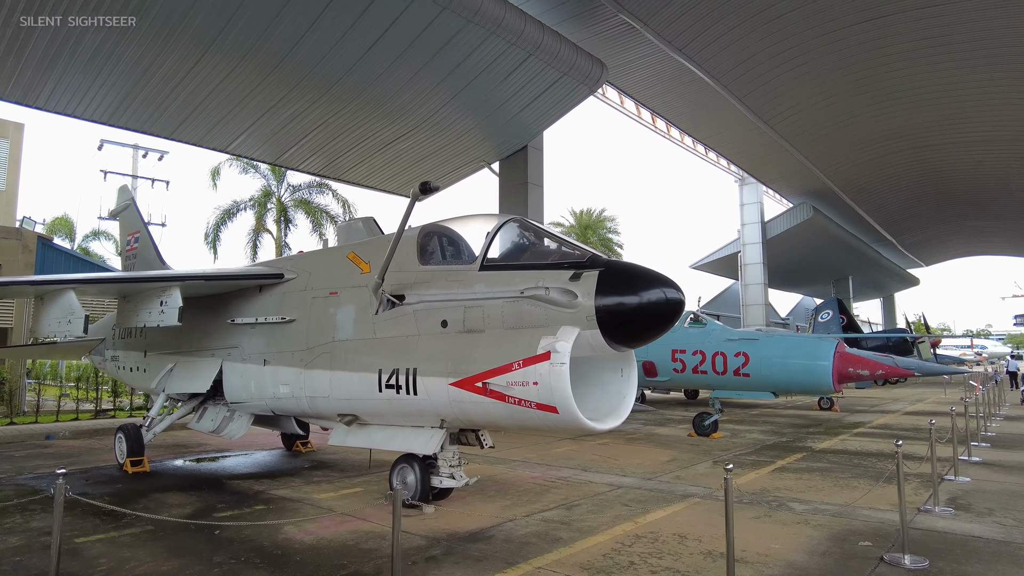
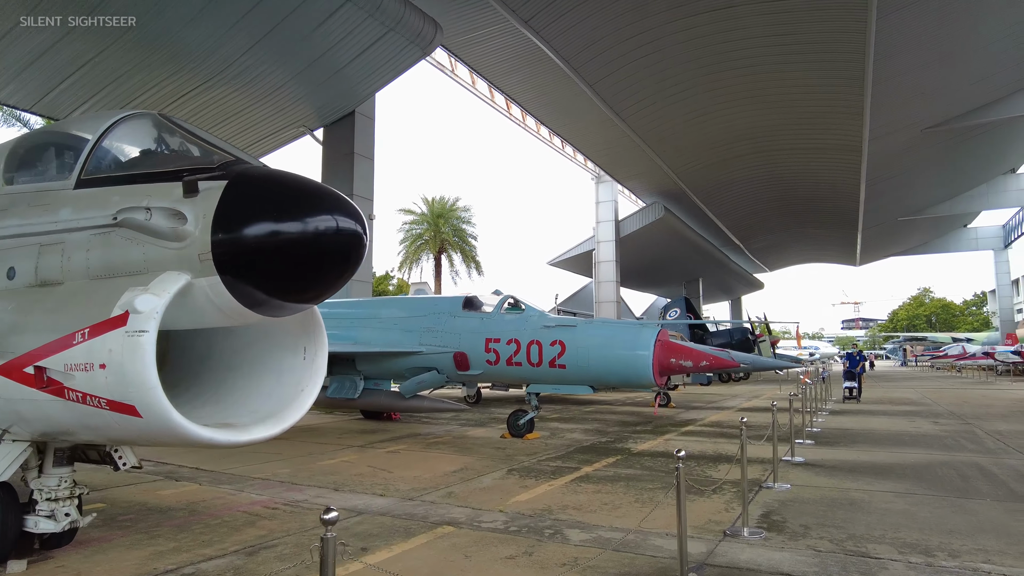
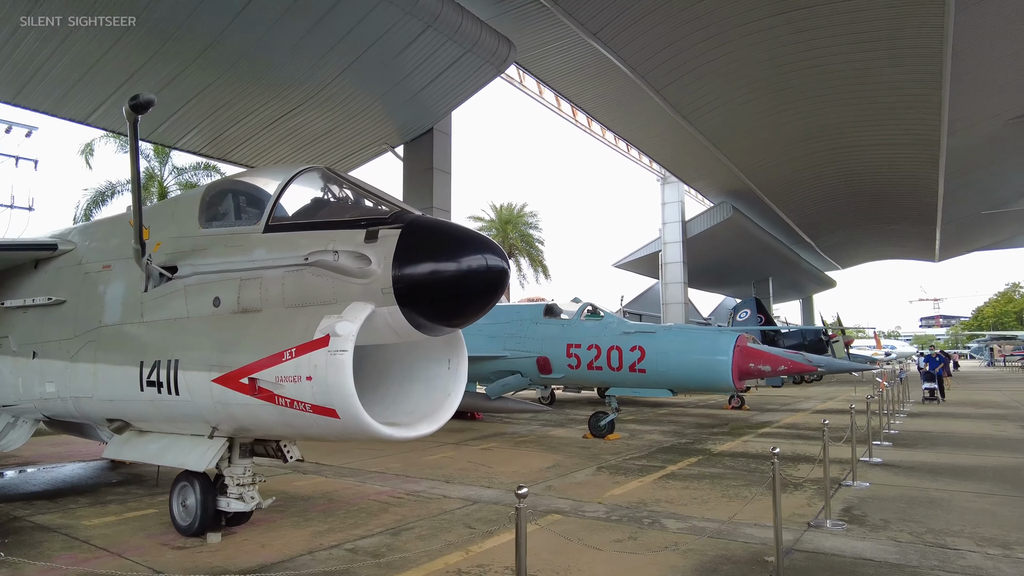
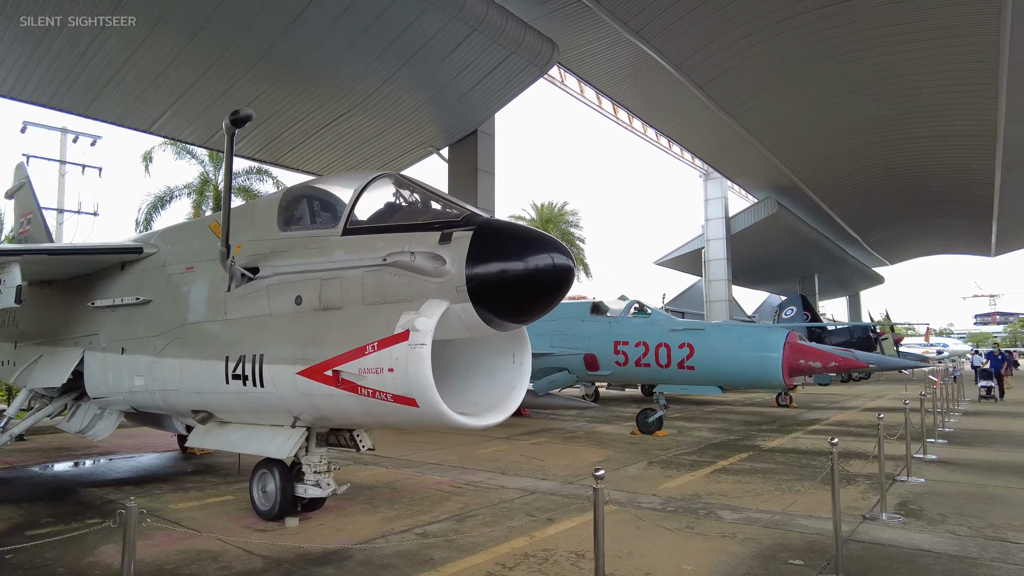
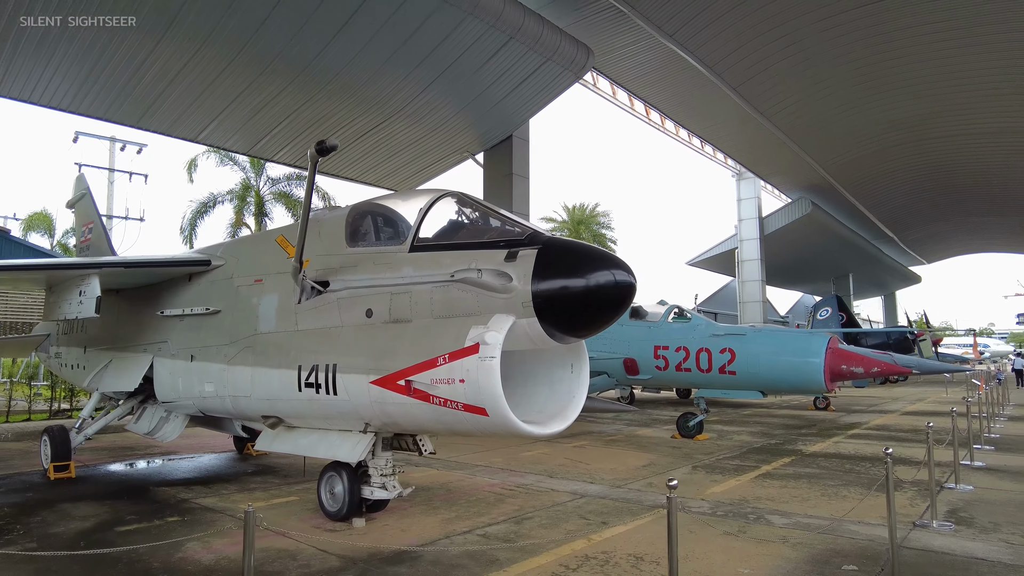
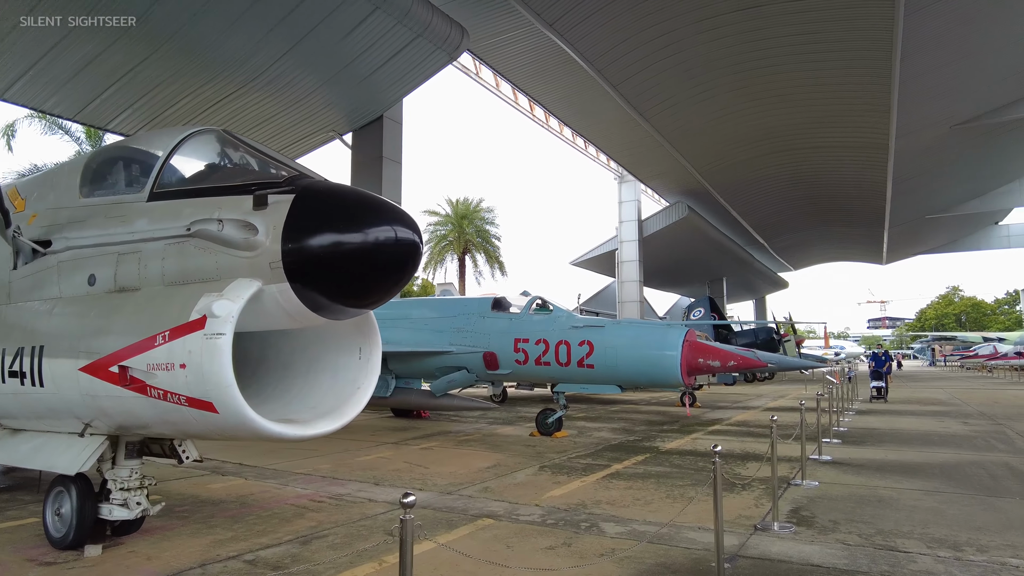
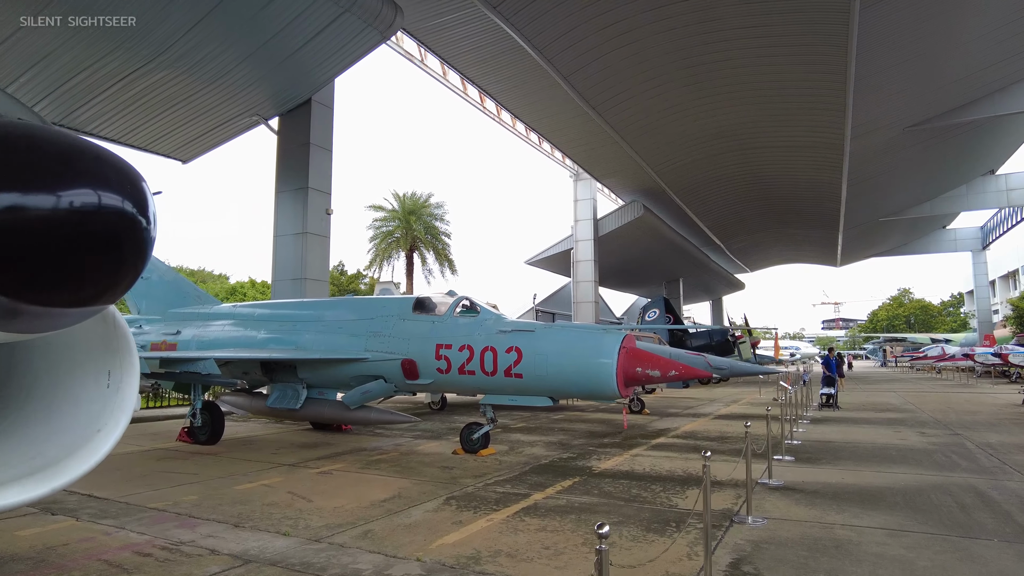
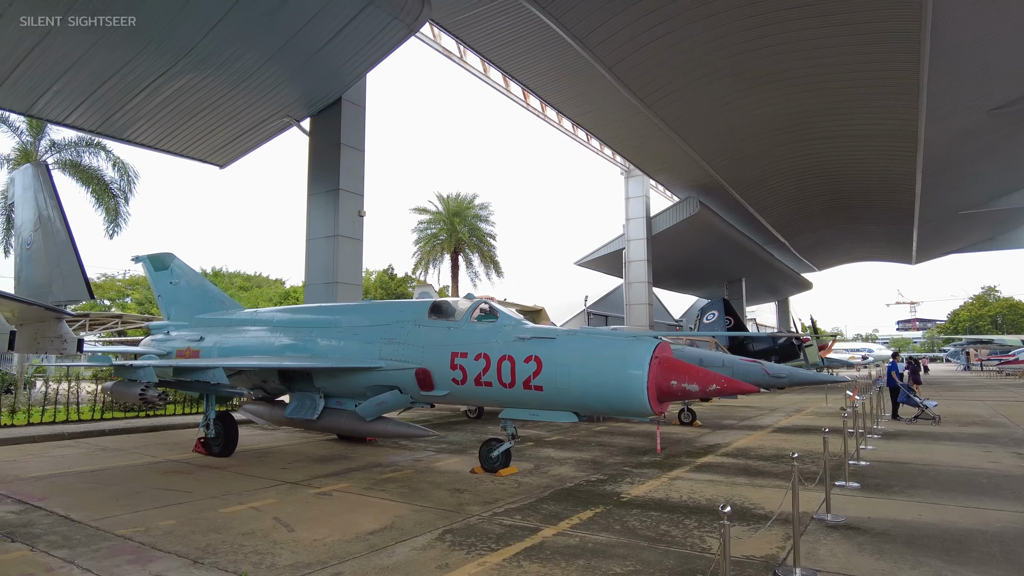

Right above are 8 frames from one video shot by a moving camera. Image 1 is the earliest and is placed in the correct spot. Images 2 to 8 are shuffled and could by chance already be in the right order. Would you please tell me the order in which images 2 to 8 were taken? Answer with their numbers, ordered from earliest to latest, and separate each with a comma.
5, 4, 3, 6, 2, 7, 8
